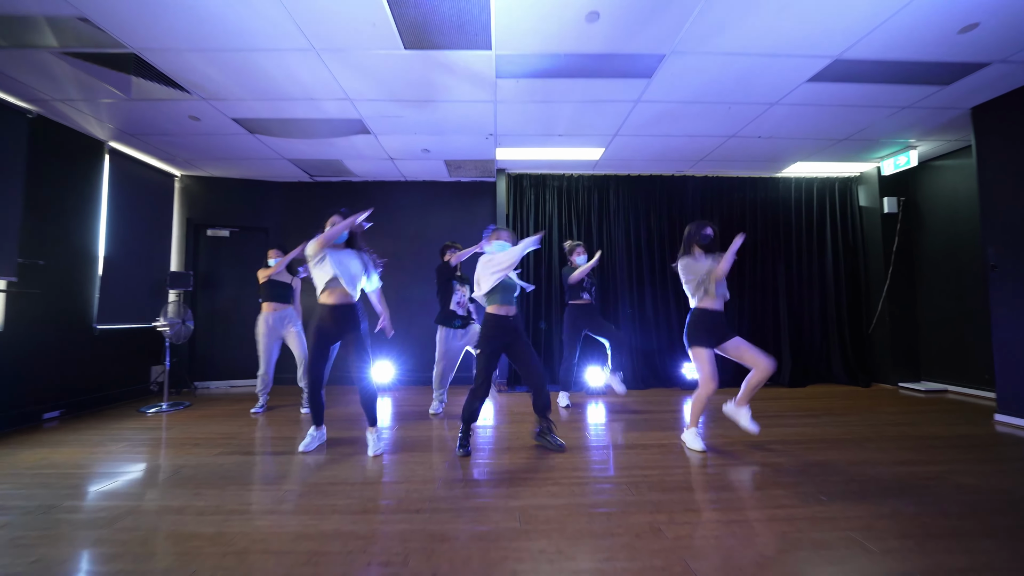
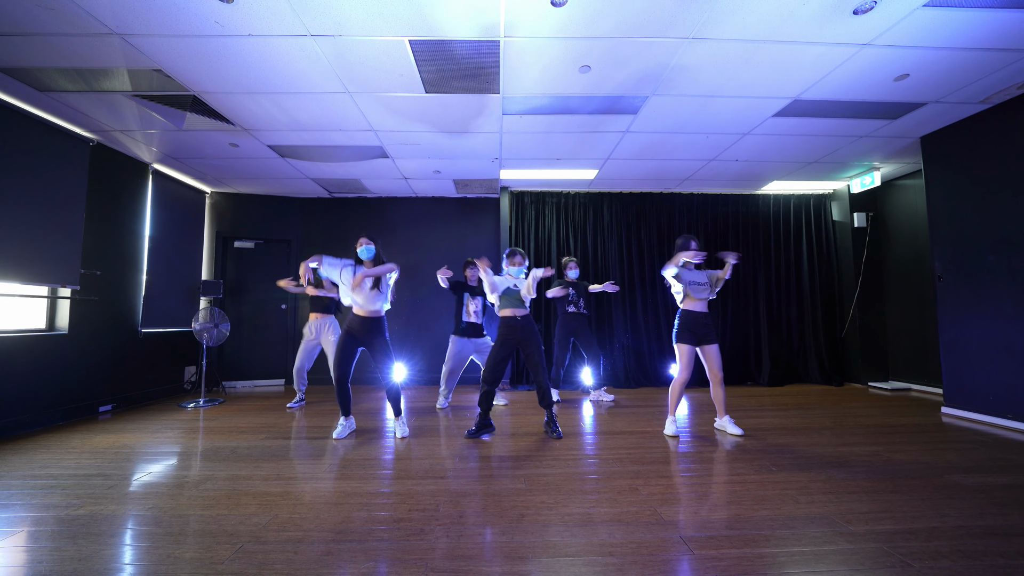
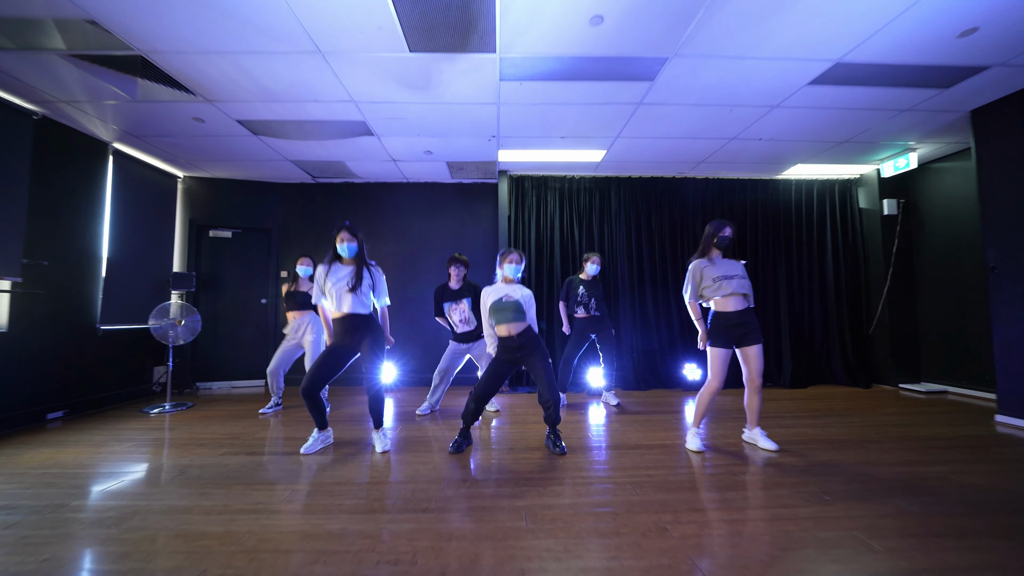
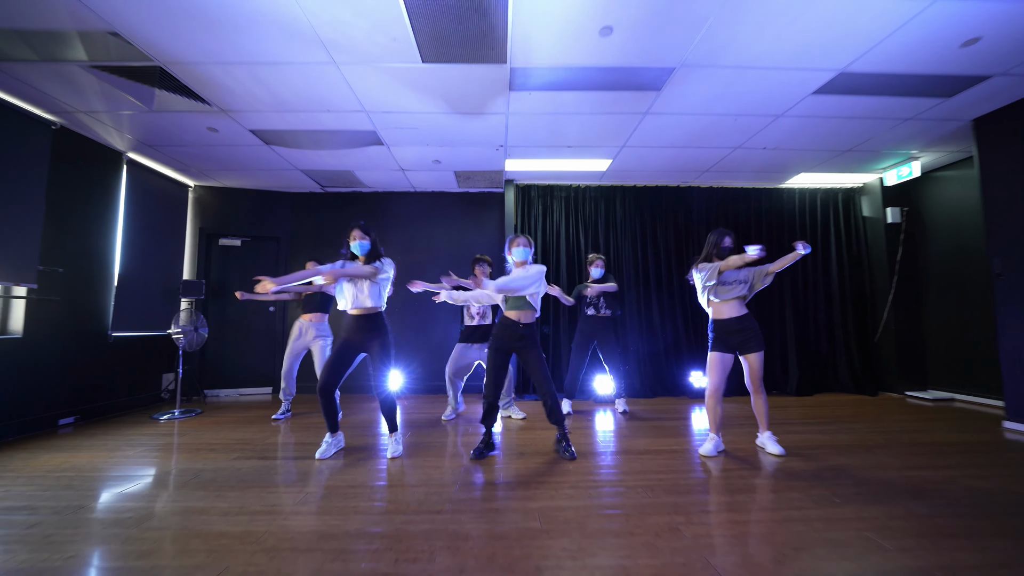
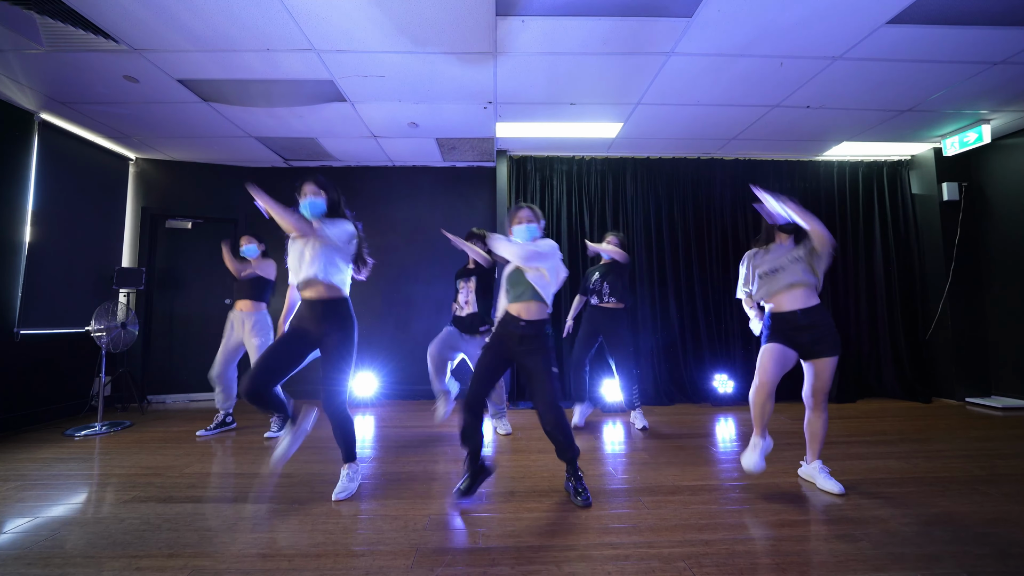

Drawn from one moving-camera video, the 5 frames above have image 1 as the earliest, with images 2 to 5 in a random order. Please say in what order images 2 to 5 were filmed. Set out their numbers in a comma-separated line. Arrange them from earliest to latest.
5, 4, 2, 3
